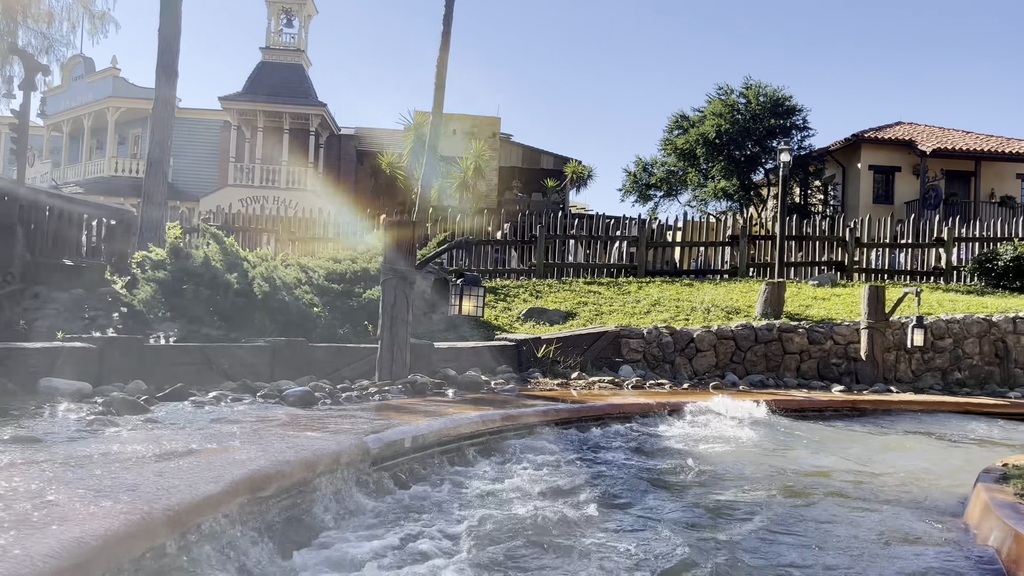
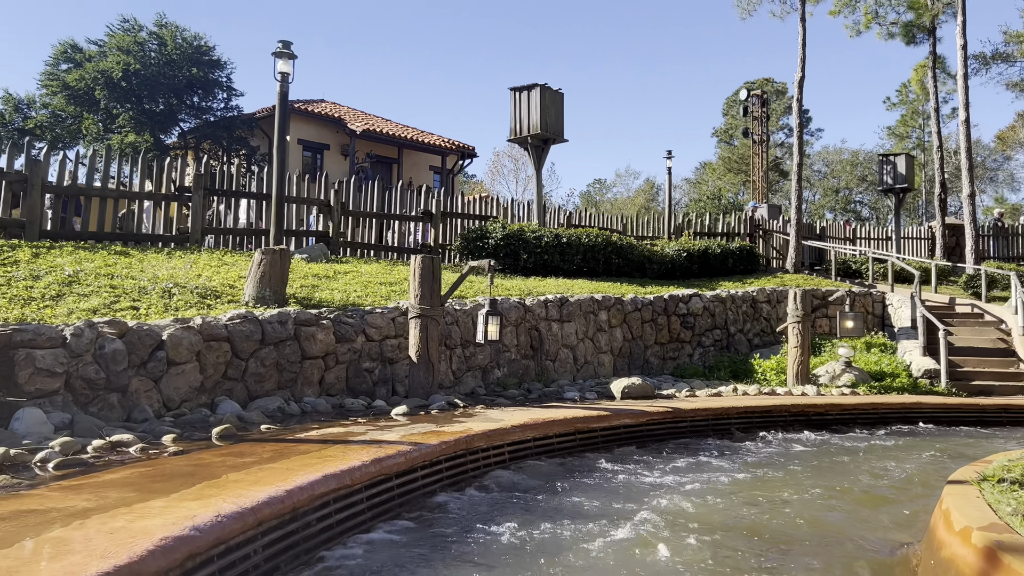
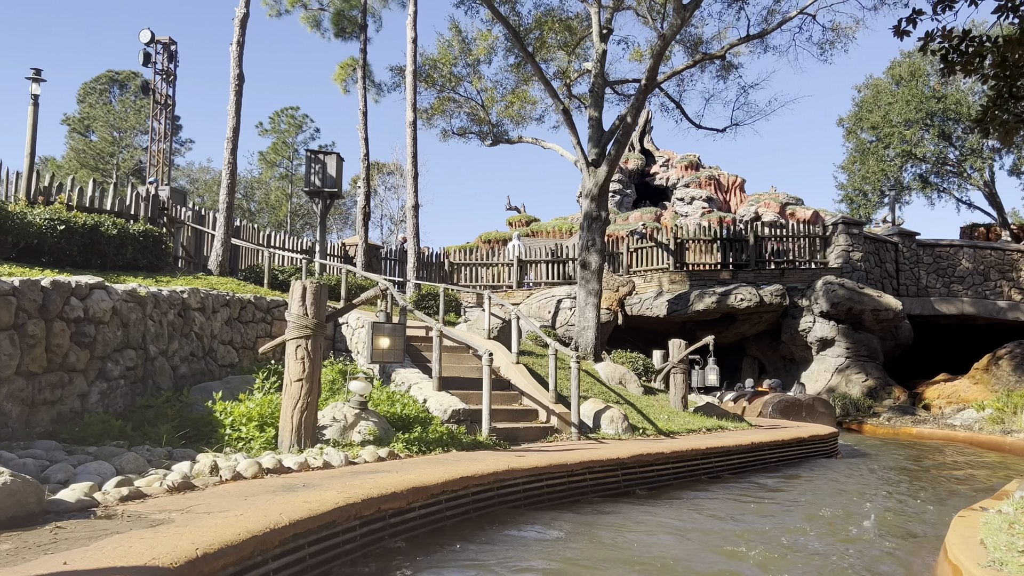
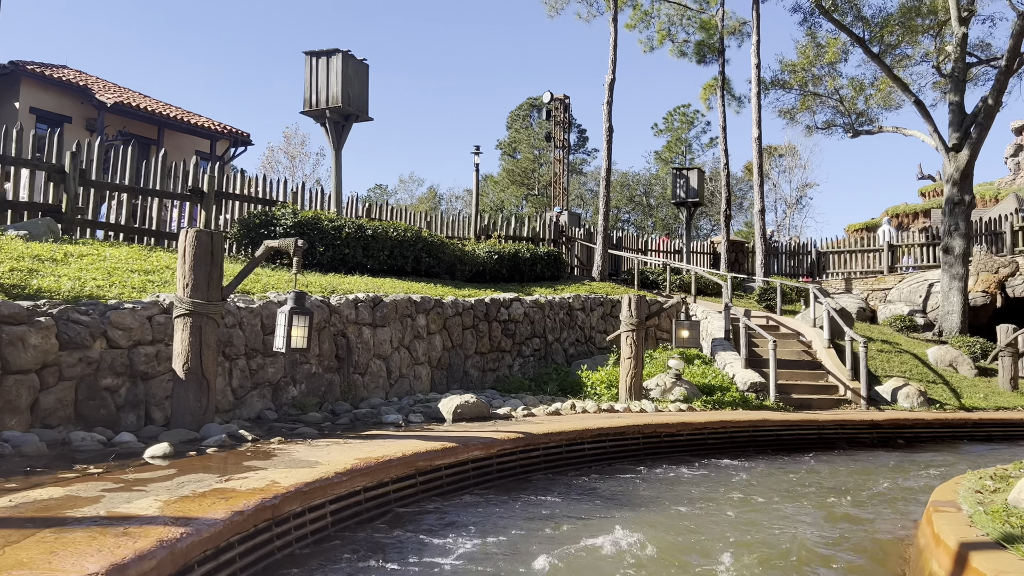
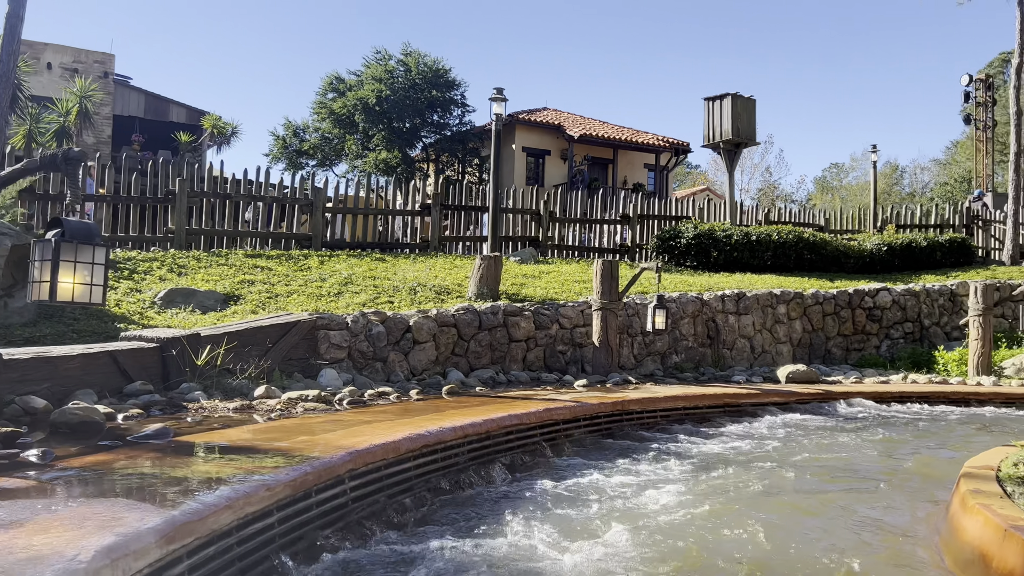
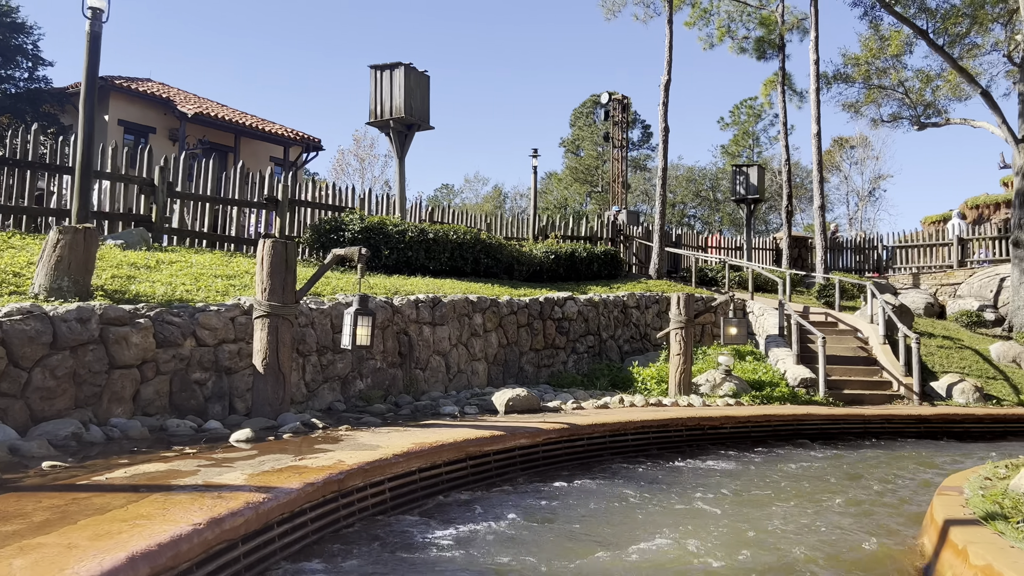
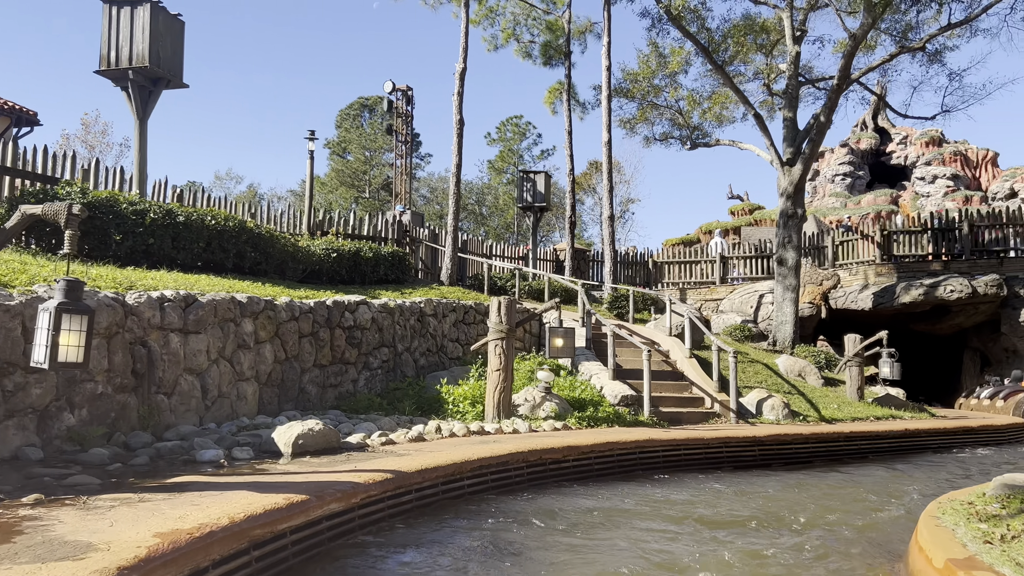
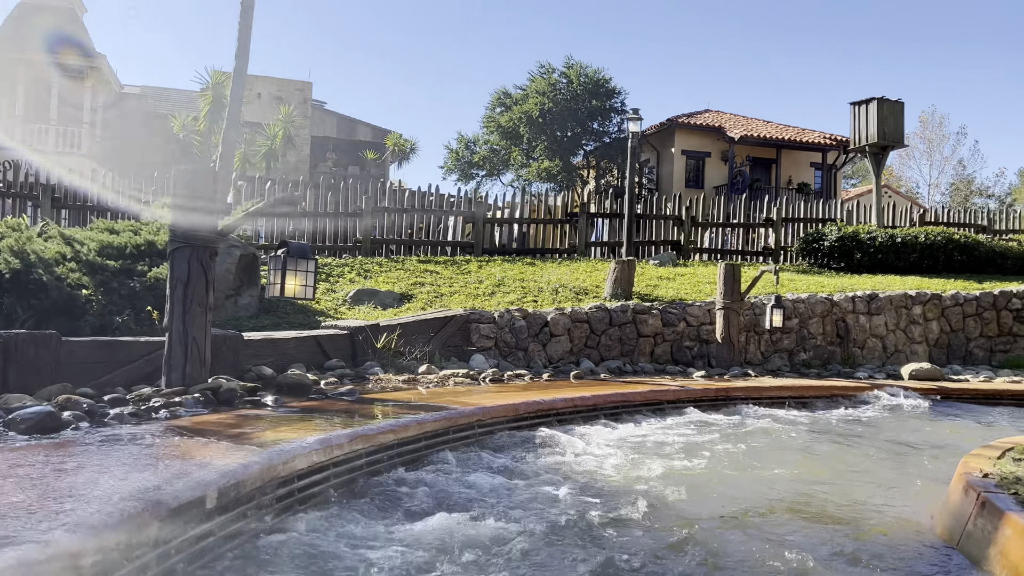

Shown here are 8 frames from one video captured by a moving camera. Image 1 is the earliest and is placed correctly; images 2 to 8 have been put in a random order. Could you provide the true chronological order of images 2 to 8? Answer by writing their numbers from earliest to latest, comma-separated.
8, 5, 2, 6, 4, 7, 3
